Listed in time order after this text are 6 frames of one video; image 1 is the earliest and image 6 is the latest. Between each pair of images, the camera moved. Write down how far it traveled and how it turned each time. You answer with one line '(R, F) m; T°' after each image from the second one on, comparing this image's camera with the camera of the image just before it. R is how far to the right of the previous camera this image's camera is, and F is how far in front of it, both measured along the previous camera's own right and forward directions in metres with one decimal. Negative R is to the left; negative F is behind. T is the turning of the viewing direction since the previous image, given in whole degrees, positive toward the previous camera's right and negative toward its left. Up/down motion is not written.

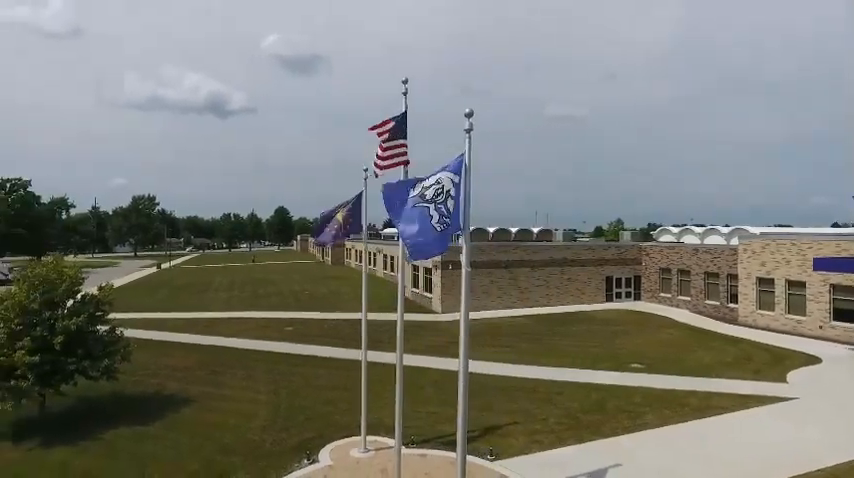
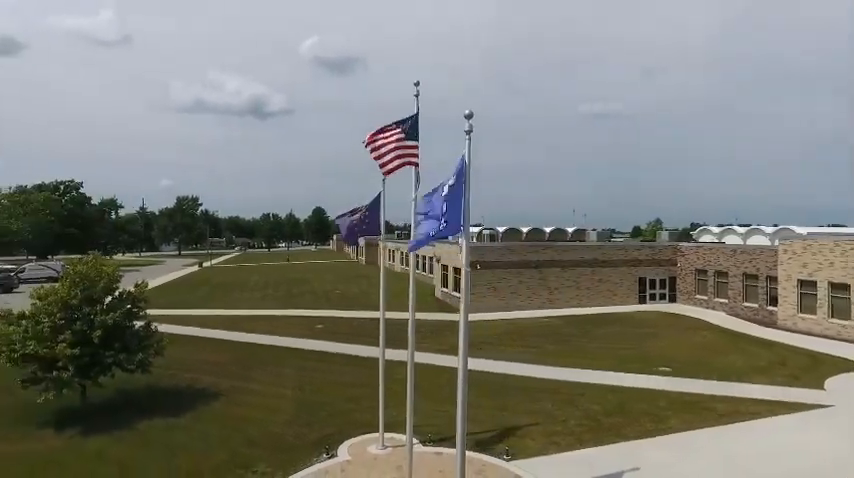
(+0.5, -0.1) m; -4°
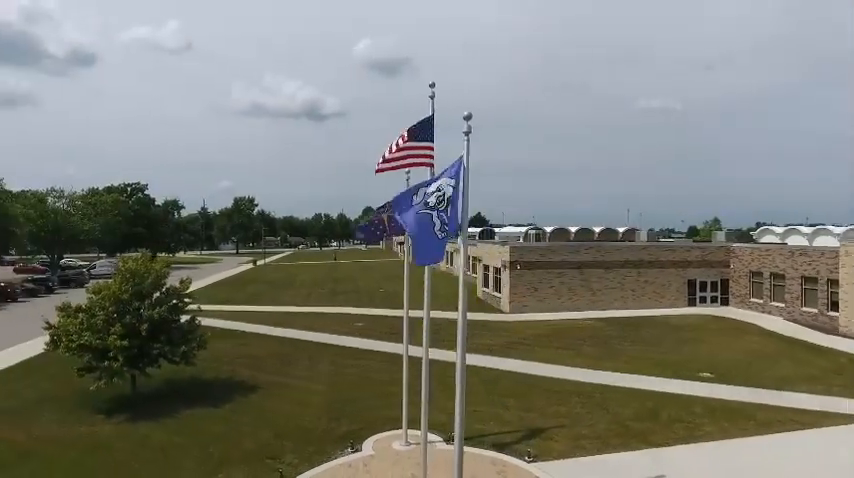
(+0.7, -0.1) m; -6°
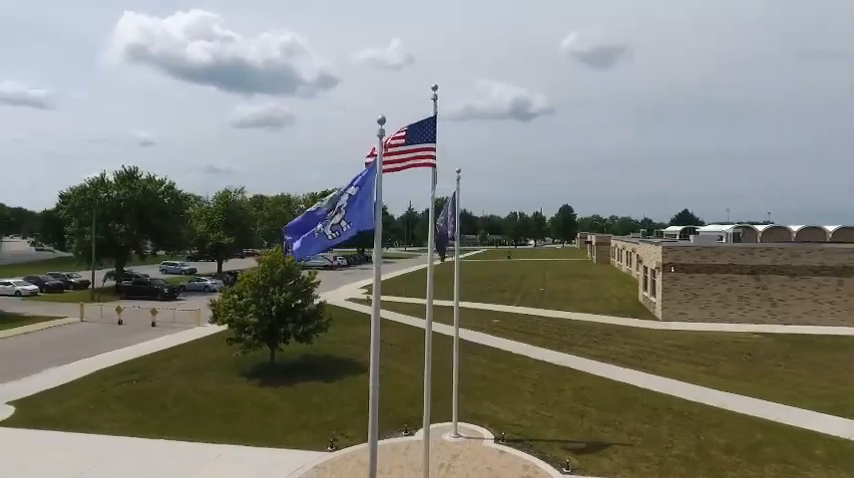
(+3.9, +0.4) m; -23°
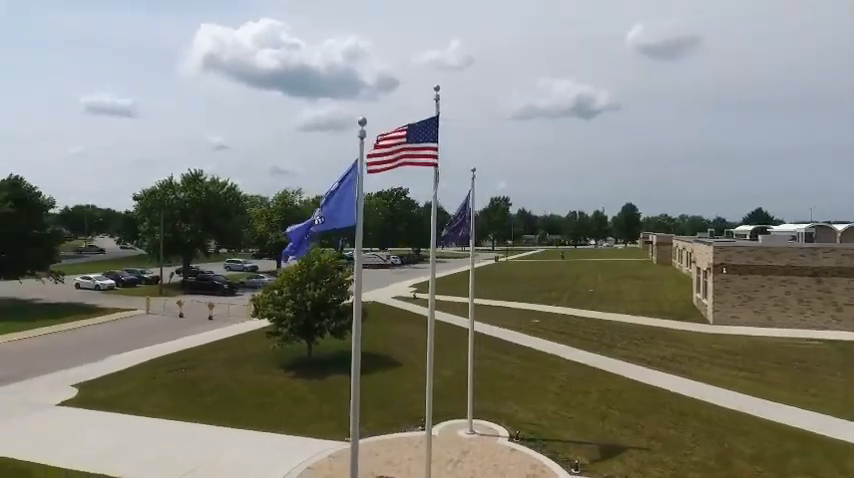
(+1.2, -0.1) m; -7°
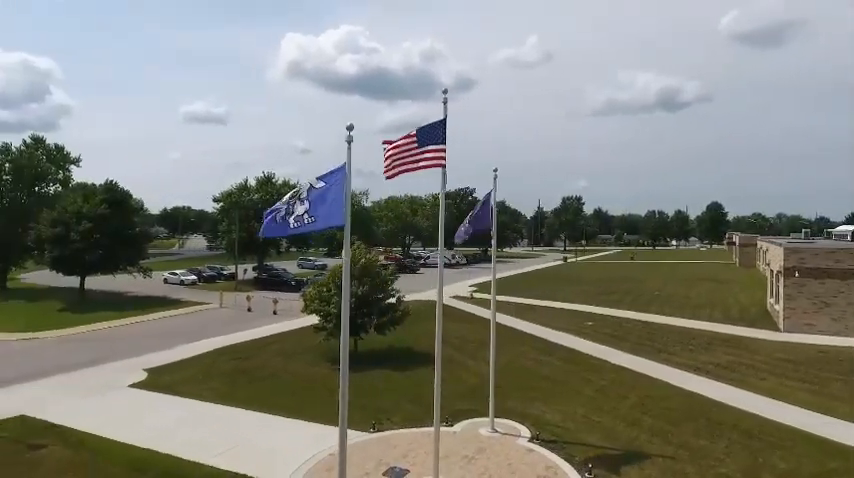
(+1.4, -0.2) m; -8°
